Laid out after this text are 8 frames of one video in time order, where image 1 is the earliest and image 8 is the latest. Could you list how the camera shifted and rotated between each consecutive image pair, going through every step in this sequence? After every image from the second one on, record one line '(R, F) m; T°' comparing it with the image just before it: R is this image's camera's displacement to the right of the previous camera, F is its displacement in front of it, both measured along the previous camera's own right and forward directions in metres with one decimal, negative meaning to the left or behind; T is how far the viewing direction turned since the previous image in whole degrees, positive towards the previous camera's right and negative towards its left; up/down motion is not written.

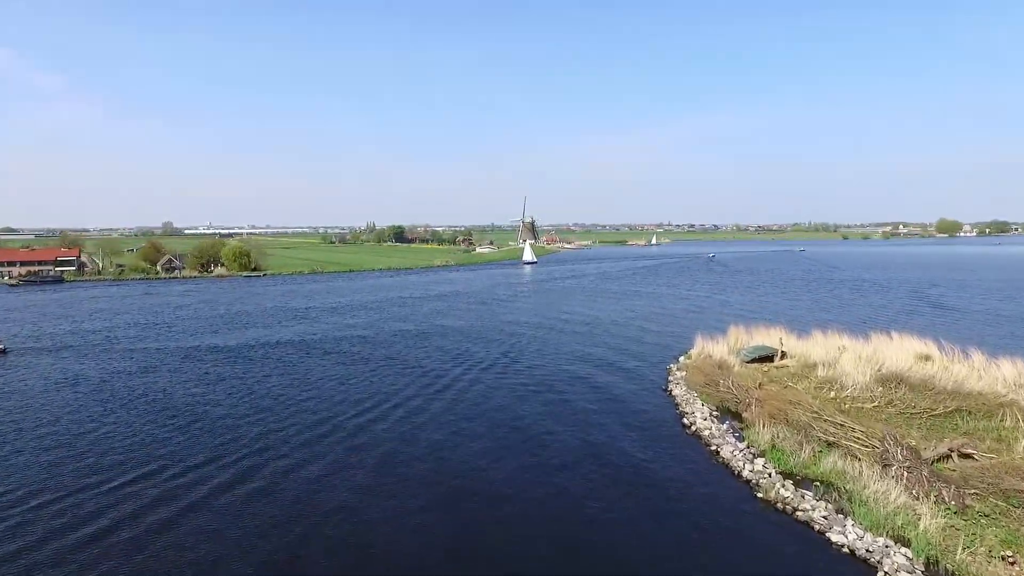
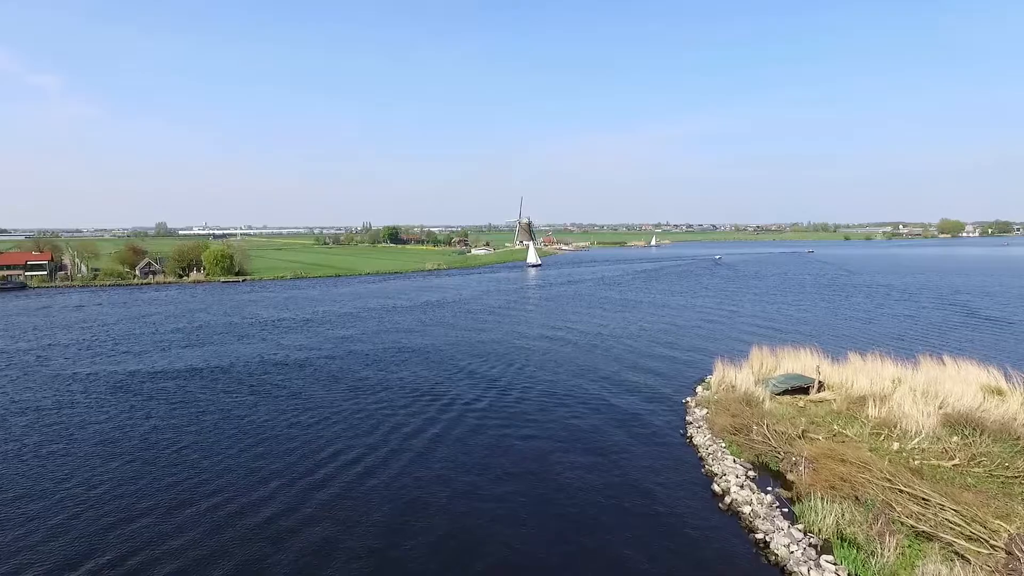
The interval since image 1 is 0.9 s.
(+0.3, +2.5) m; 0°
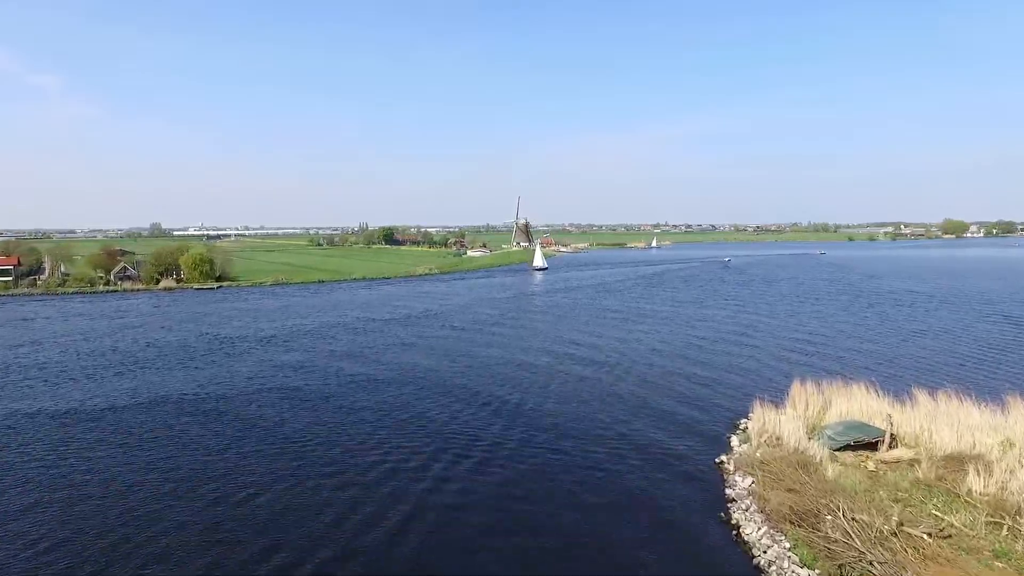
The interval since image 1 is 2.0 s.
(+0.2, +2.9) m; 0°
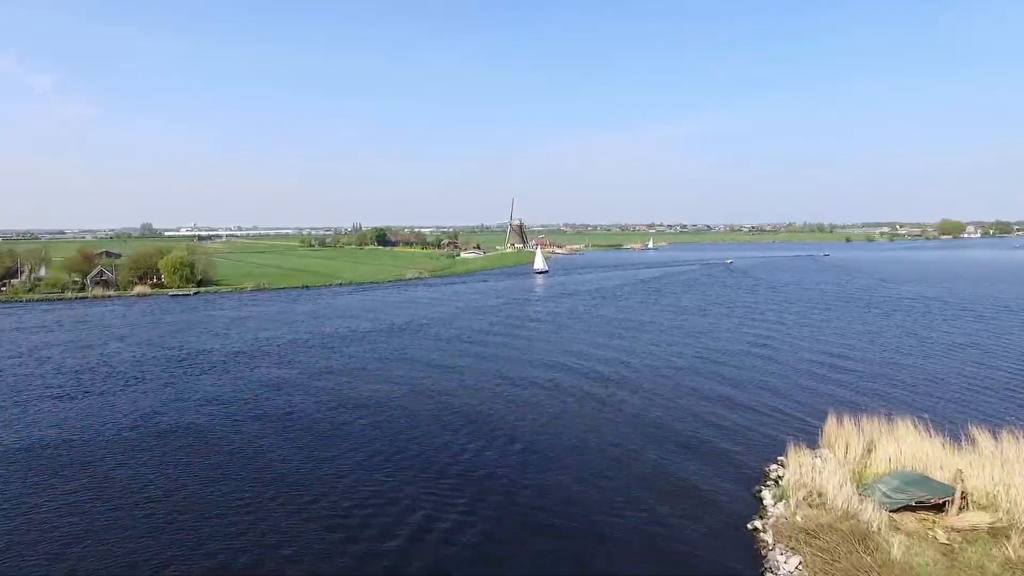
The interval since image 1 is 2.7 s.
(+0.1, +2.0) m; 0°
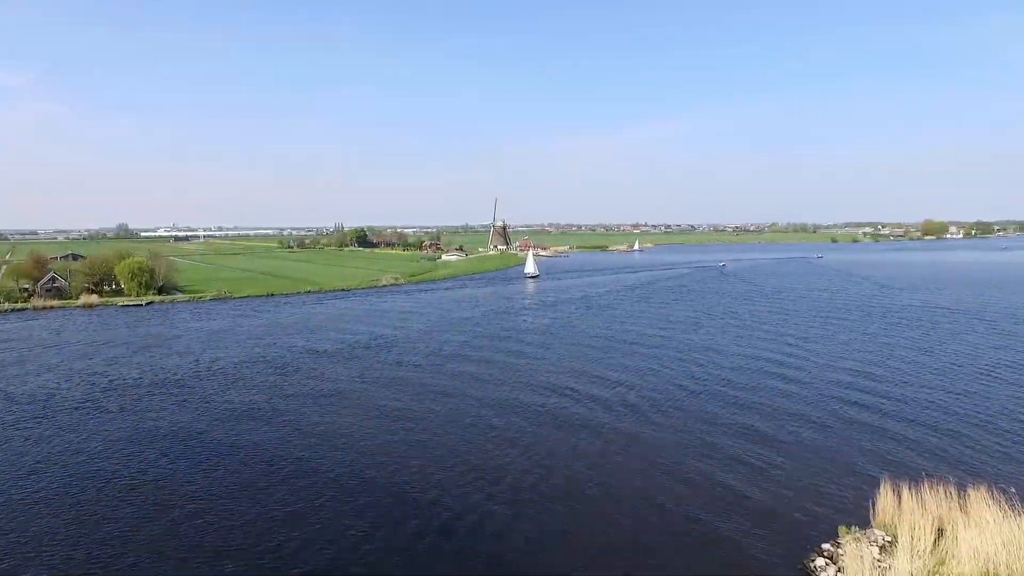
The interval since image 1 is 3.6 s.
(+0.3, +2.6) m; +1°
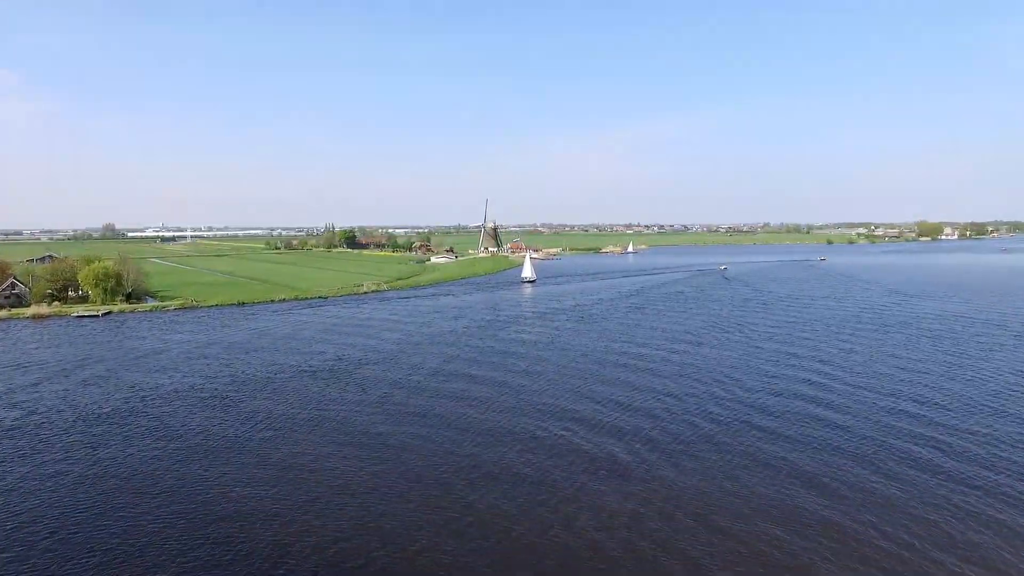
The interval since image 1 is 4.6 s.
(+0.3, +2.5) m; +1°
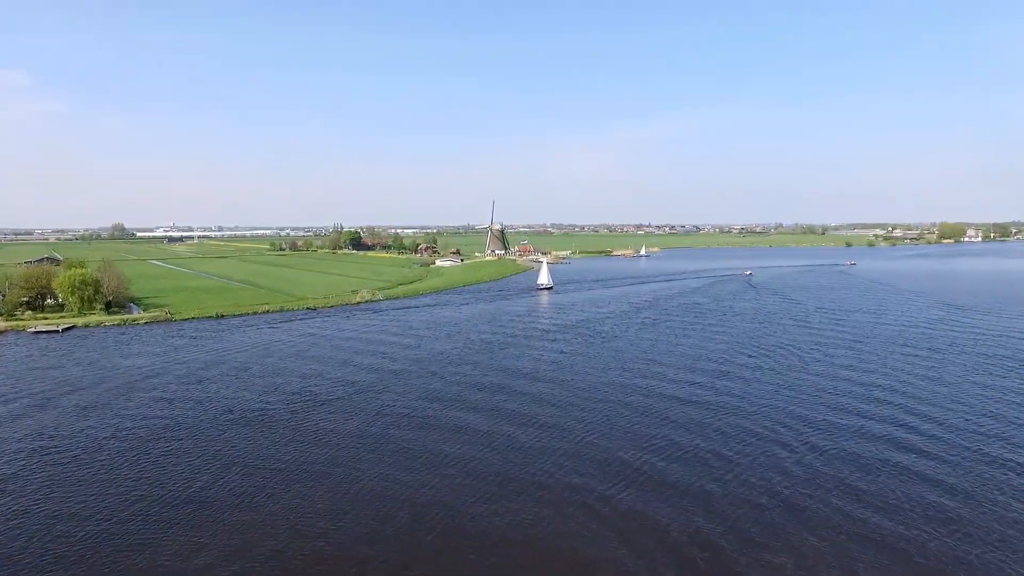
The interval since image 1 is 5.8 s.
(+0.2, +3.4) m; -1°
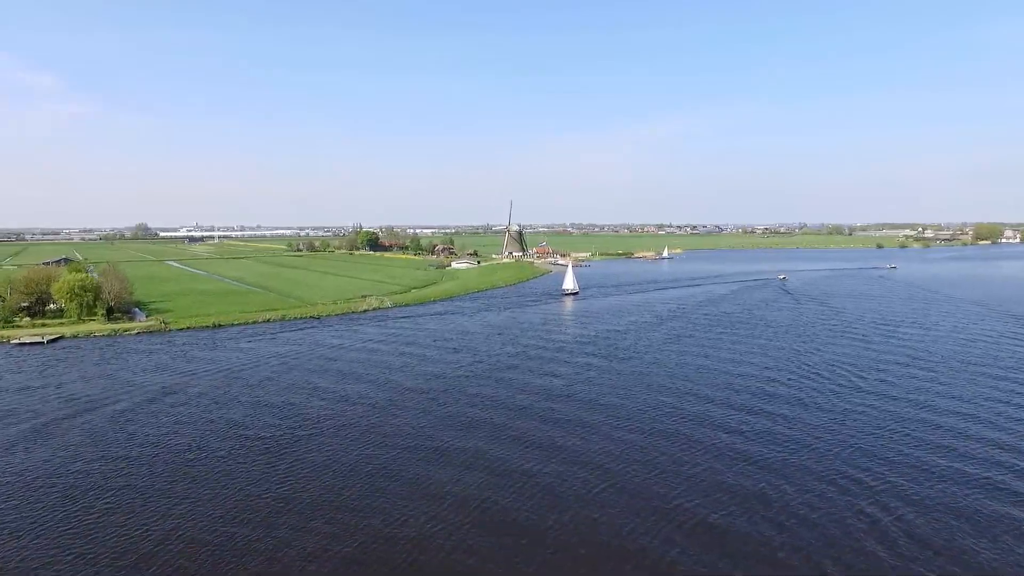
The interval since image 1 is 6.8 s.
(+0.1, +2.5) m; -2°
